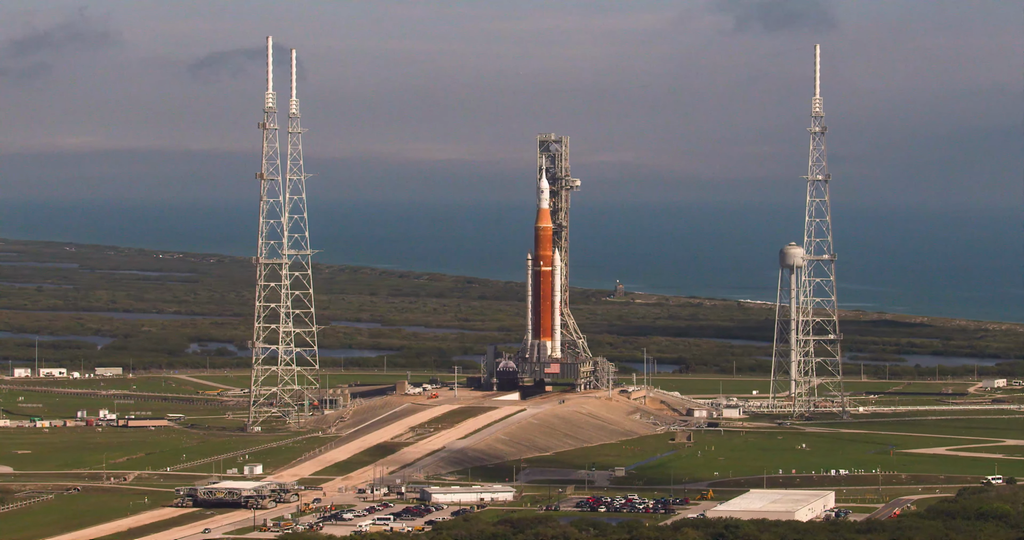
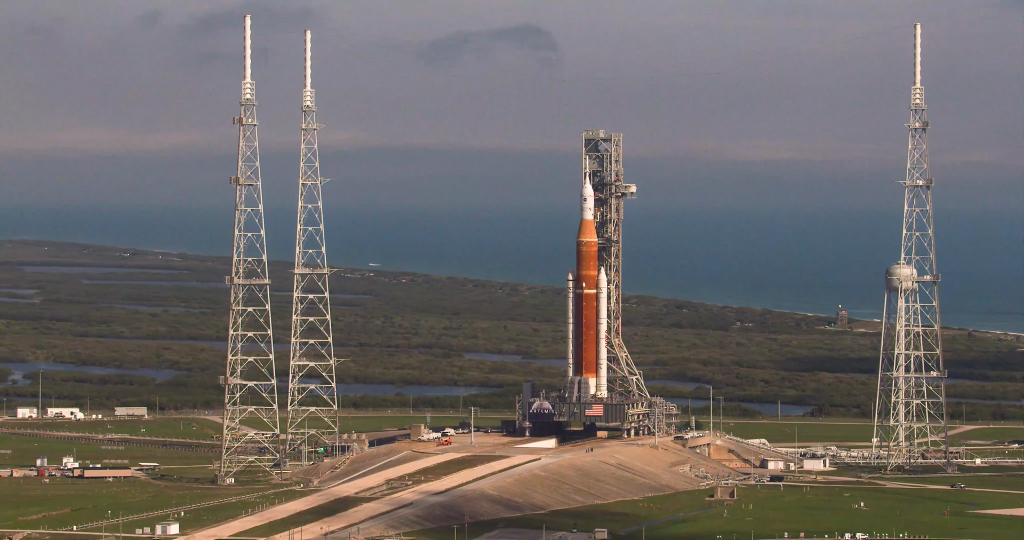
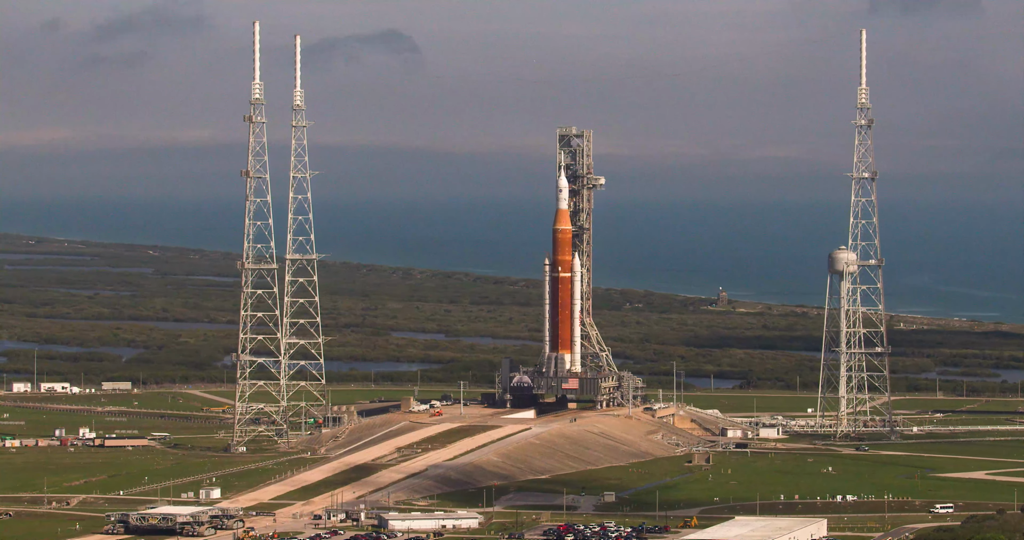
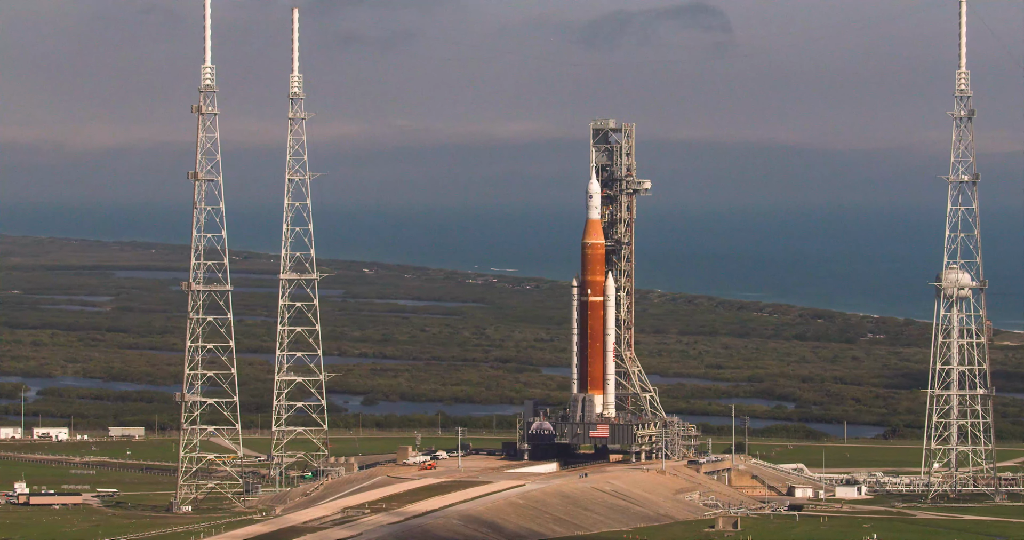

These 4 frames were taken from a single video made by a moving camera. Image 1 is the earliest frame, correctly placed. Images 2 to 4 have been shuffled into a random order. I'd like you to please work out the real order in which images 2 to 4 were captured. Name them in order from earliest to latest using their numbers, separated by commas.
3, 2, 4
